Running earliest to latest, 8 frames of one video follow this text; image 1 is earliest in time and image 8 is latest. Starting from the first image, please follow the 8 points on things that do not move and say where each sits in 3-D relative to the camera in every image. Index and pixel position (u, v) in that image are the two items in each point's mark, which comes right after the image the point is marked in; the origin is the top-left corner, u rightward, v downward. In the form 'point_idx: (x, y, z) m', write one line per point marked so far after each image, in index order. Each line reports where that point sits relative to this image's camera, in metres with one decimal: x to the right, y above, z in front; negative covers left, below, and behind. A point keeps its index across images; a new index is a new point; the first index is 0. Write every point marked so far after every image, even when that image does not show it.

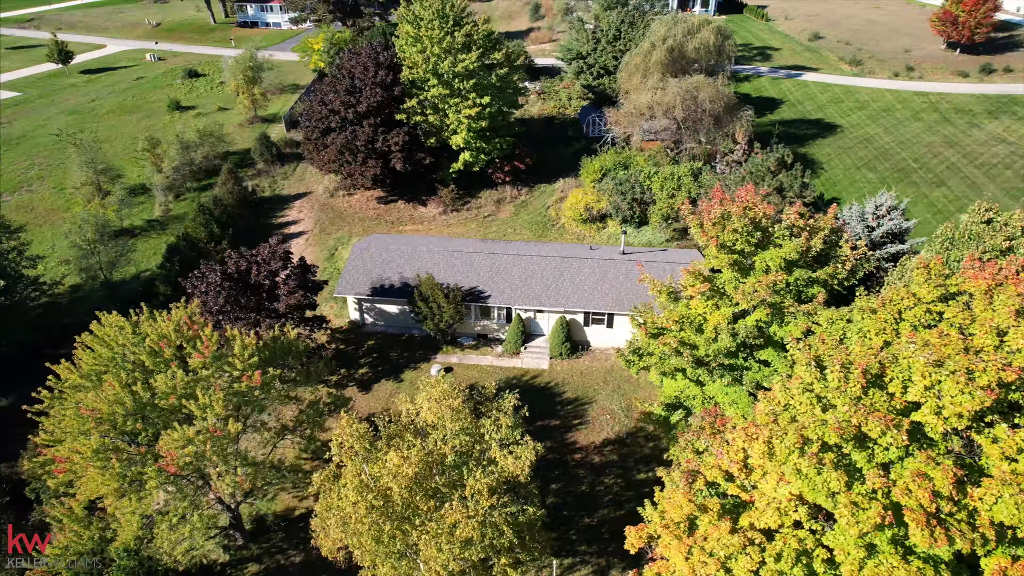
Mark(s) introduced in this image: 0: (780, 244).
0: (+8.3, +1.3, +19.4) m
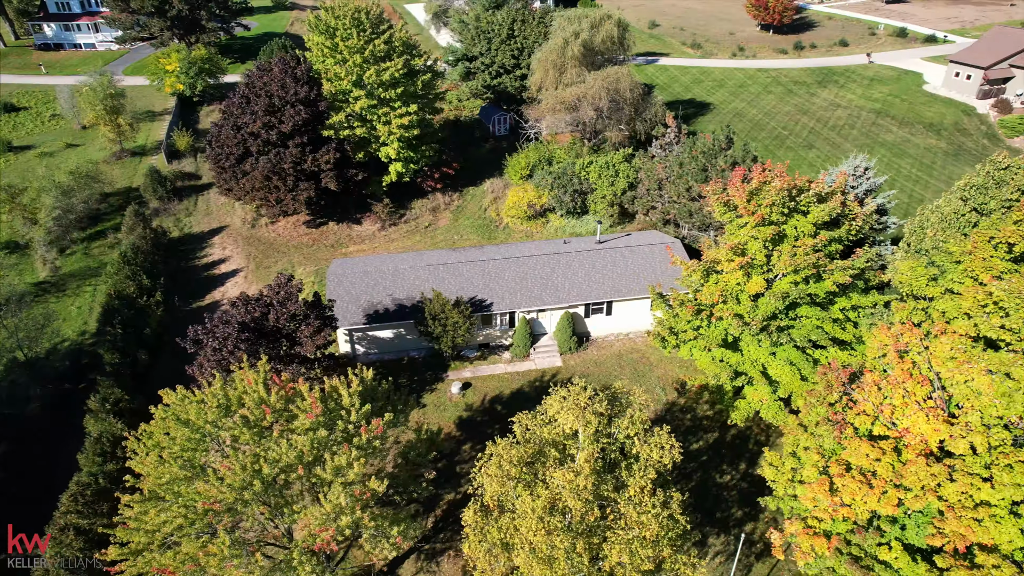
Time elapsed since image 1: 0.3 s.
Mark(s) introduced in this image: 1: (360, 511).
0: (+9.9, +2.6, +21.5) m
1: (-3.3, -4.9, +14.0) m
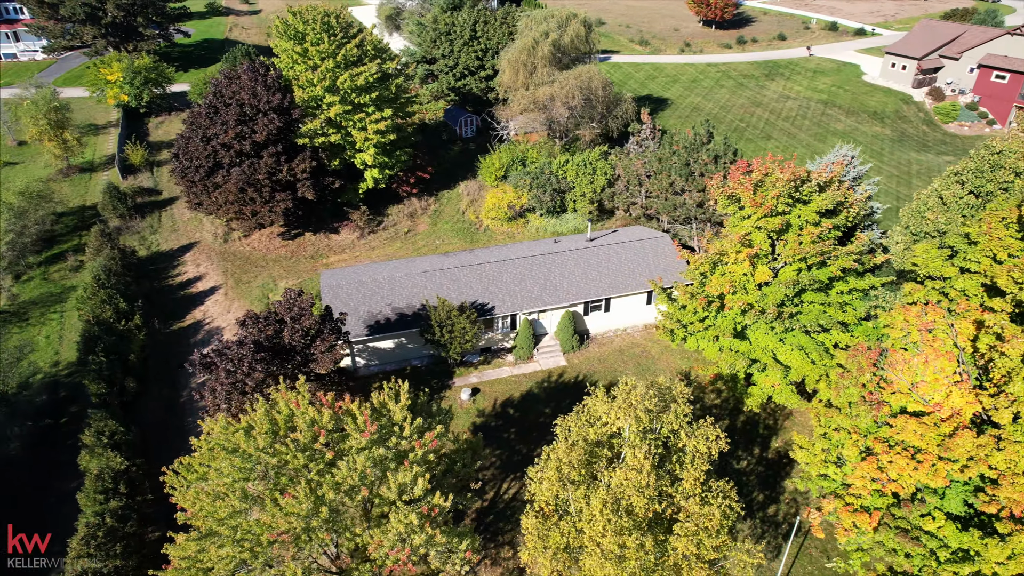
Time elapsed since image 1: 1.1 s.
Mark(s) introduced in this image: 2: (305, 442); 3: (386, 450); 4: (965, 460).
0: (+10.4, +3.1, +22.3) m
1: (-1.7, -5.2, +13.7) m
2: (-4.6, -3.4, +14.1) m
3: (-2.9, -3.7, +14.5) m
4: (+10.3, -3.9, +14.5) m
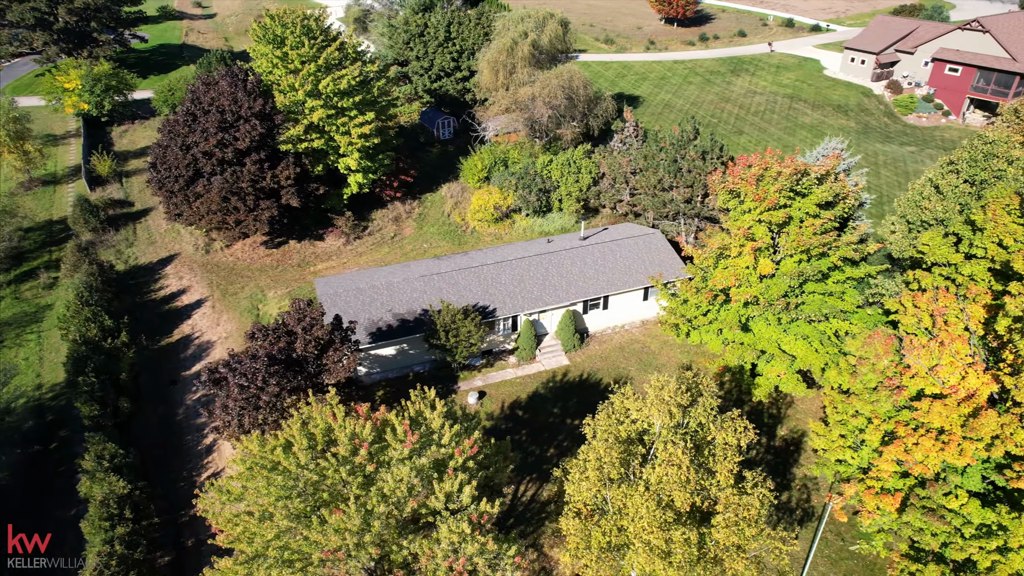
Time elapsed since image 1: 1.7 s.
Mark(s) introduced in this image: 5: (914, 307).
0: (+10.6, +3.4, +22.9) m
1: (-0.6, -5.3, +13.5) m
2: (-3.6, -3.6, +13.8) m
3: (-1.9, -3.8, +14.3) m
4: (+11.2, -3.6, +15.0) m
5: (+11.4, -0.5, +18.0) m
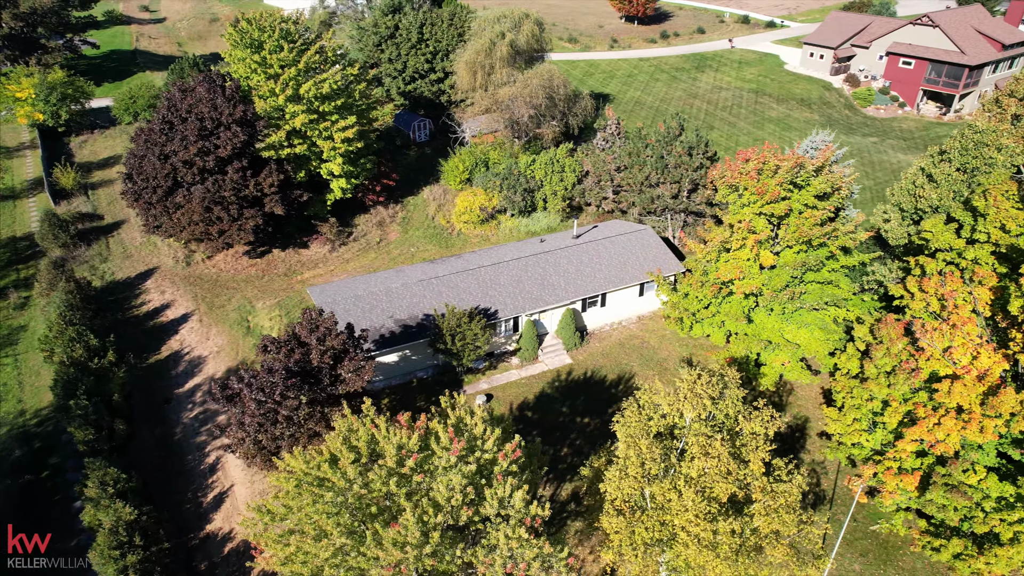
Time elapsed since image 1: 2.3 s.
0: (+10.8, +3.8, +23.5) m
1: (+0.5, -5.3, +13.5) m
2: (-2.5, -3.8, +13.5) m
3: (-0.8, -3.9, +14.2) m
4: (+12.2, -3.1, +15.7) m
5: (+12.0, -0.1, +18.7) m
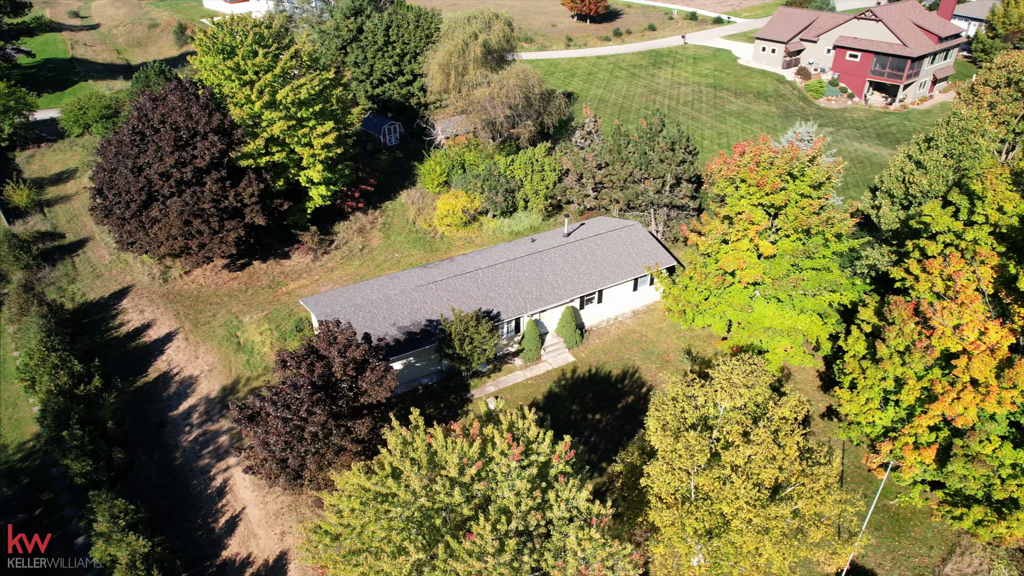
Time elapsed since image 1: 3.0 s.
0: (+10.9, +4.2, +24.3) m
1: (+1.9, -5.3, +13.5) m
2: (-1.1, -3.9, +13.3) m
3: (+0.5, -4.0, +14.0) m
4: (+13.3, -2.6, +16.6) m
5: (+12.7, +0.5, +19.5) m
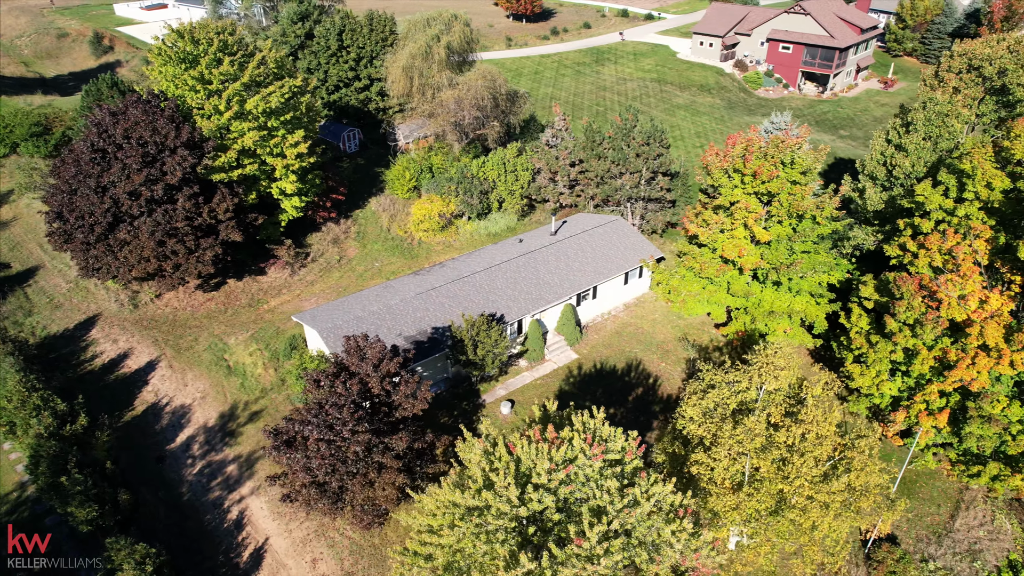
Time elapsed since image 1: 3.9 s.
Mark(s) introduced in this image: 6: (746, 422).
0: (+10.9, +4.9, +25.3) m
1: (+3.8, -5.2, +13.6) m
2: (+0.7, -4.0, +13.1) m
3: (+2.2, -4.0, +14.1) m
4: (+14.6, -1.7, +18.0) m
5: (+13.5, +1.3, +20.8) m
6: (+6.2, -3.5, +16.8) m
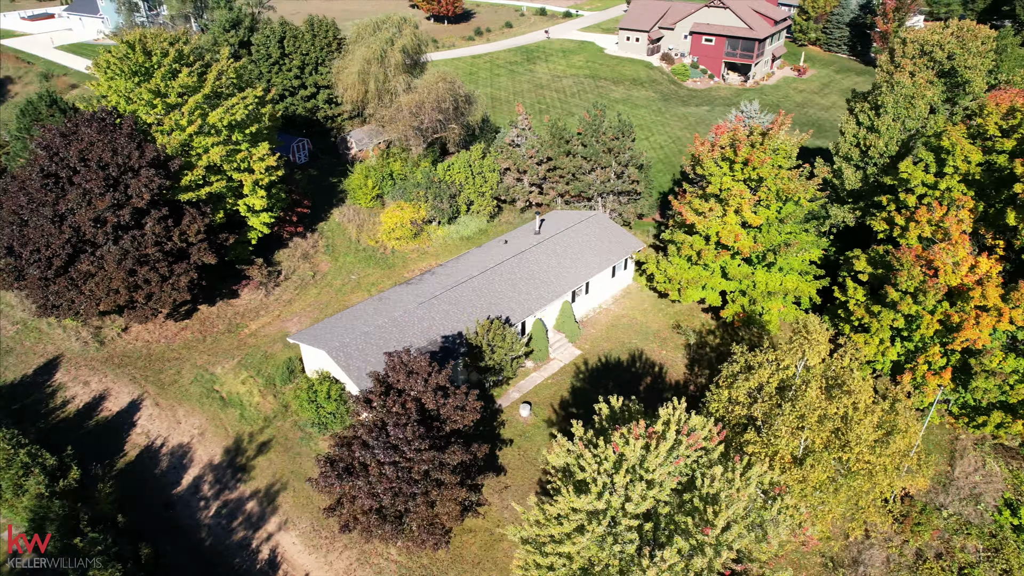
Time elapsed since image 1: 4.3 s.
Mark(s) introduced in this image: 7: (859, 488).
0: (+10.8, +5.7, +26.5) m
1: (+6.1, -4.8, +14.1) m
2: (+3.0, -3.9, +13.2) m
3: (+4.4, -3.8, +14.3) m
4: (+15.9, -0.5, +19.8) m
5: (+14.2, +2.3, +22.5) m
6: (+7.9, -3.0, +17.6) m
7: (+9.3, -5.3, +17.0) m
